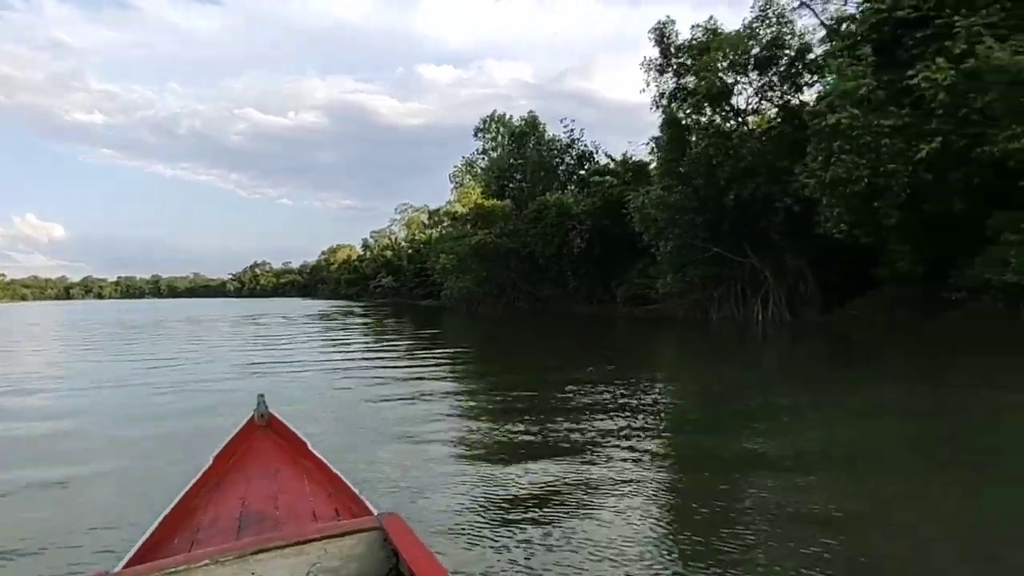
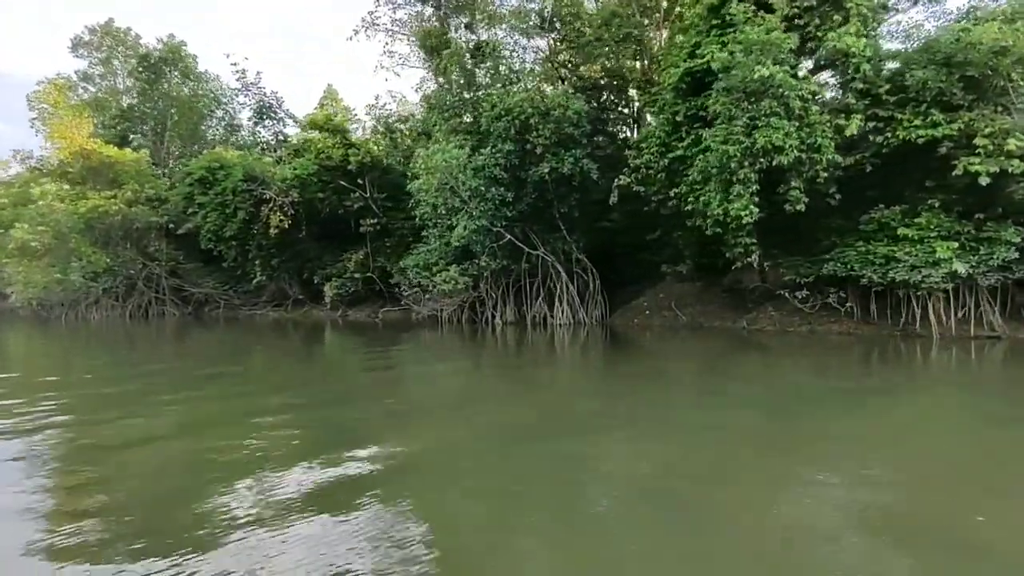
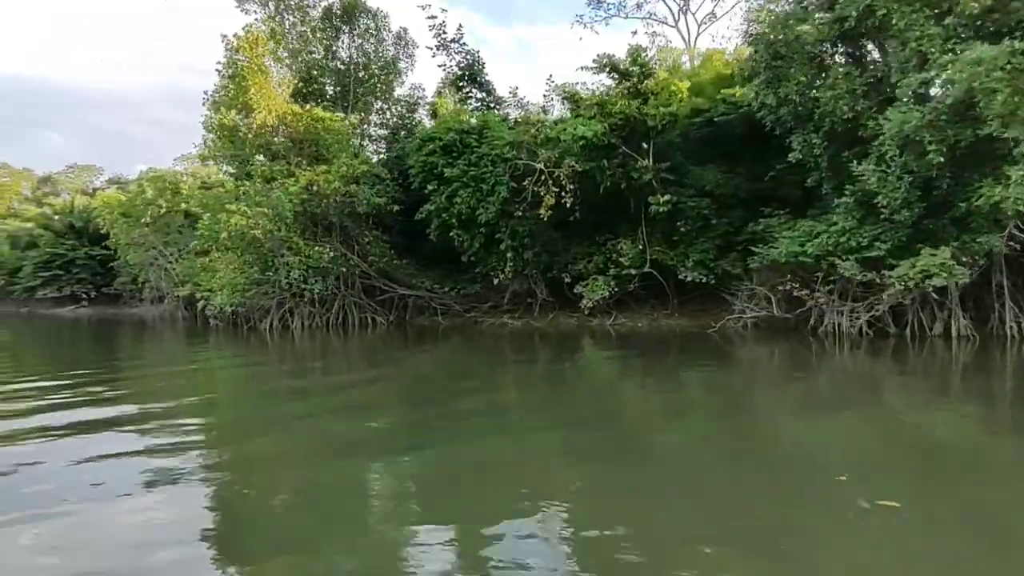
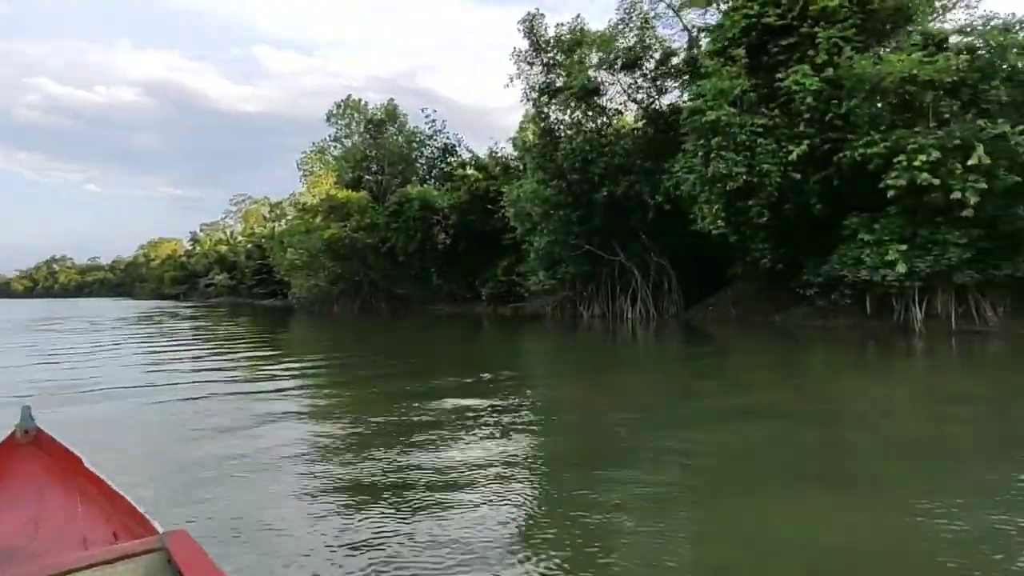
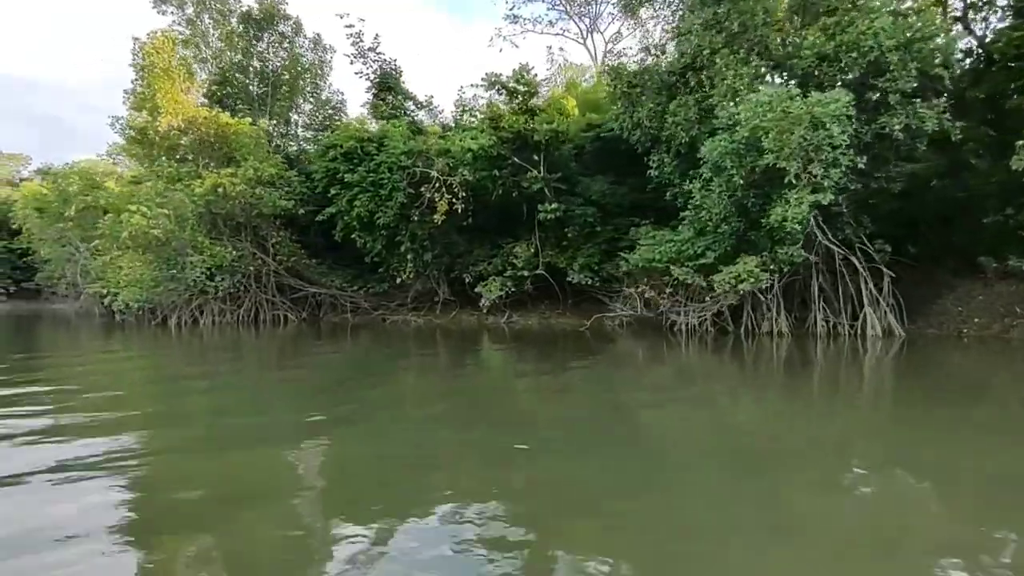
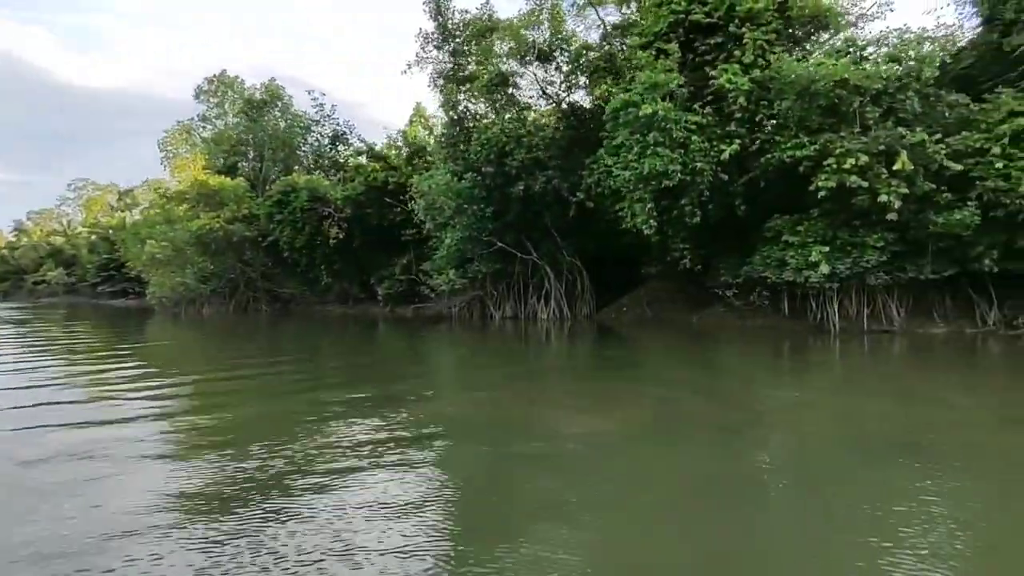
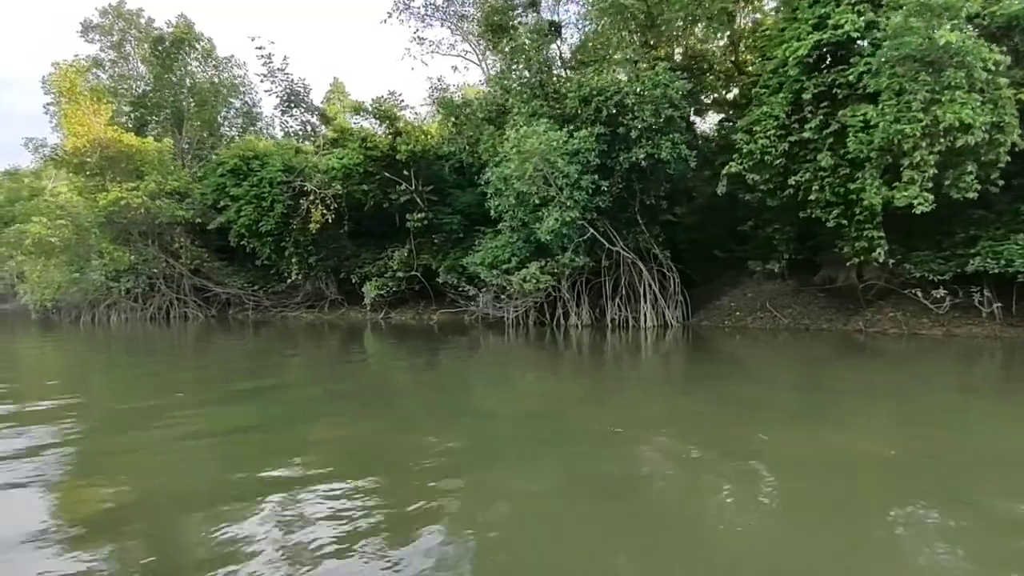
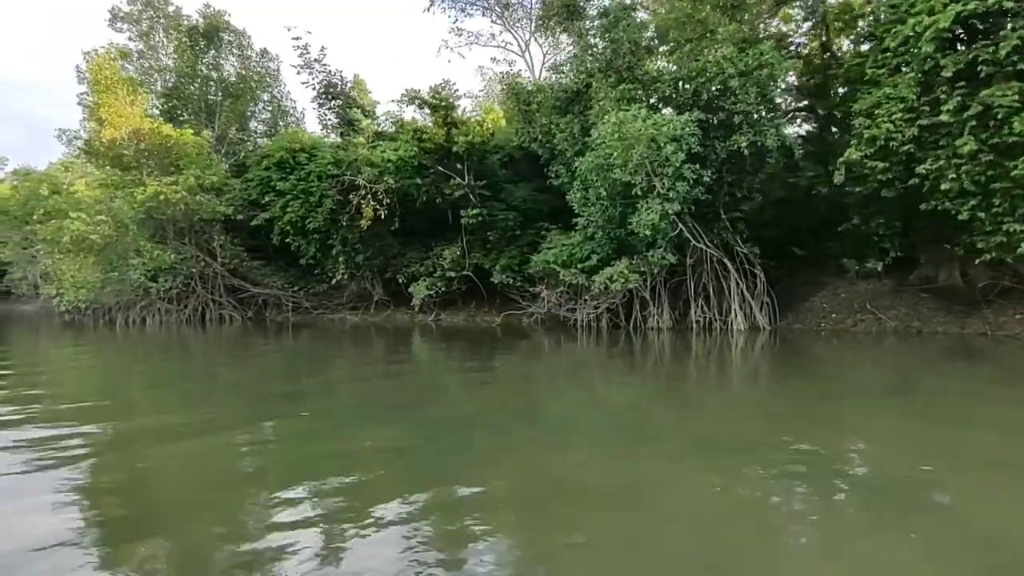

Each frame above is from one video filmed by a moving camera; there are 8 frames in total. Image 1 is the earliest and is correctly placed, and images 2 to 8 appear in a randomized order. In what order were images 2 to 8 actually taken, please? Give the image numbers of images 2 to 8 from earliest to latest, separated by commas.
4, 6, 2, 7, 8, 5, 3
